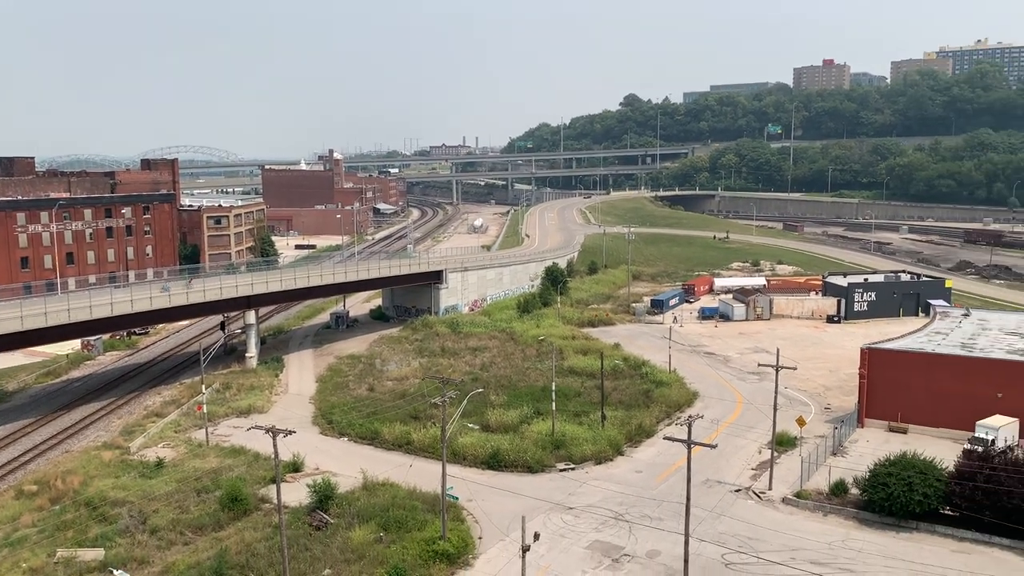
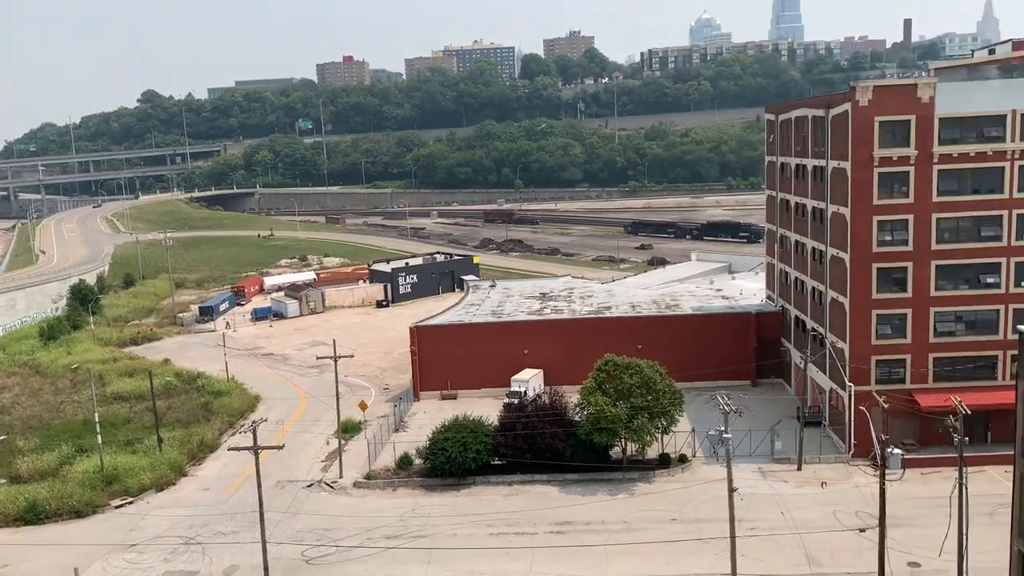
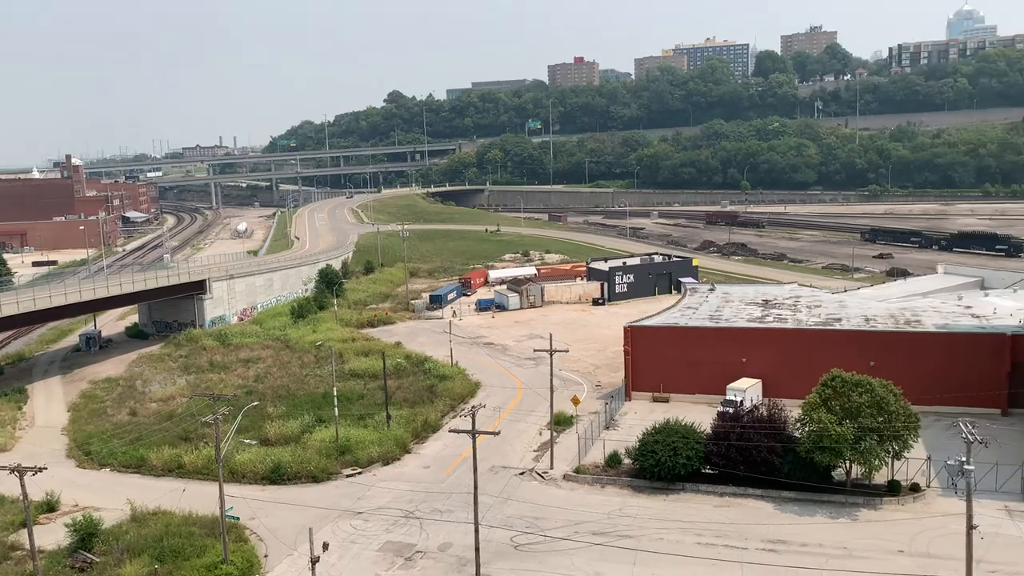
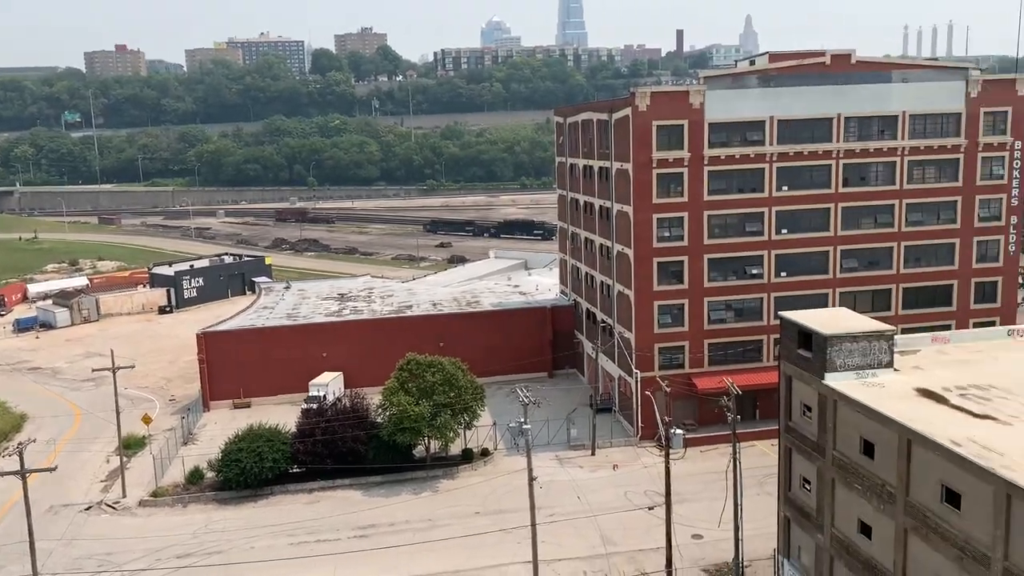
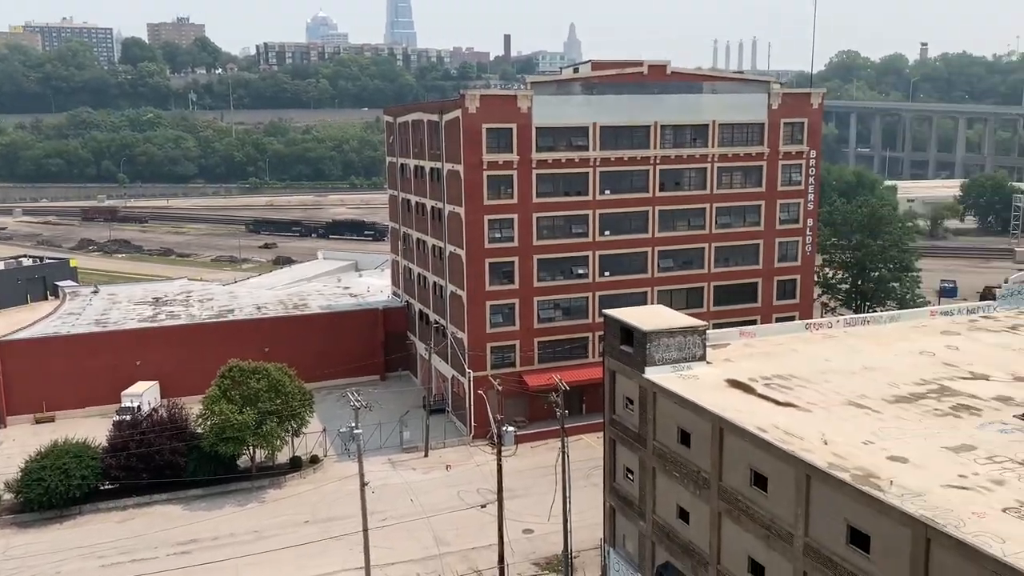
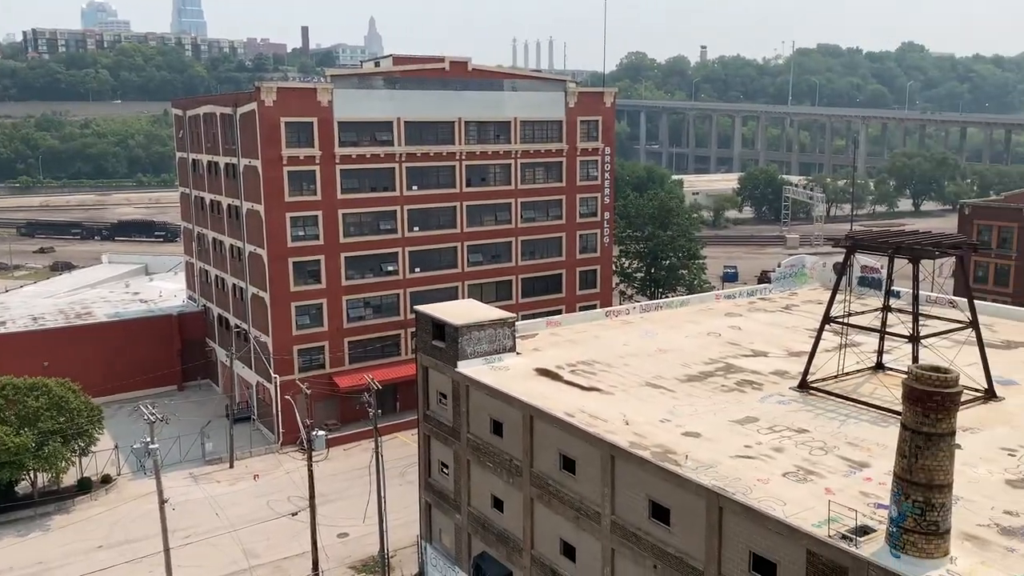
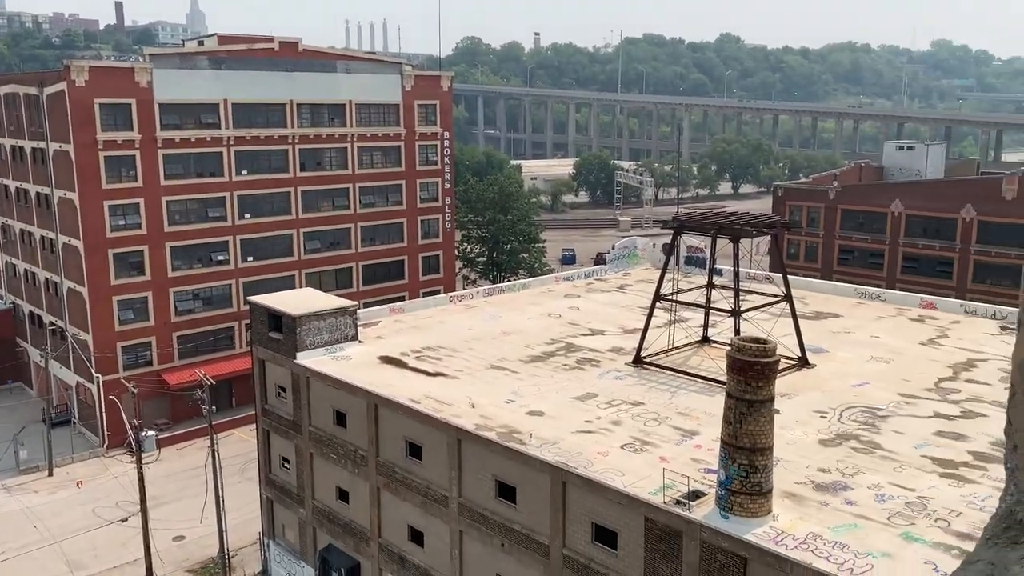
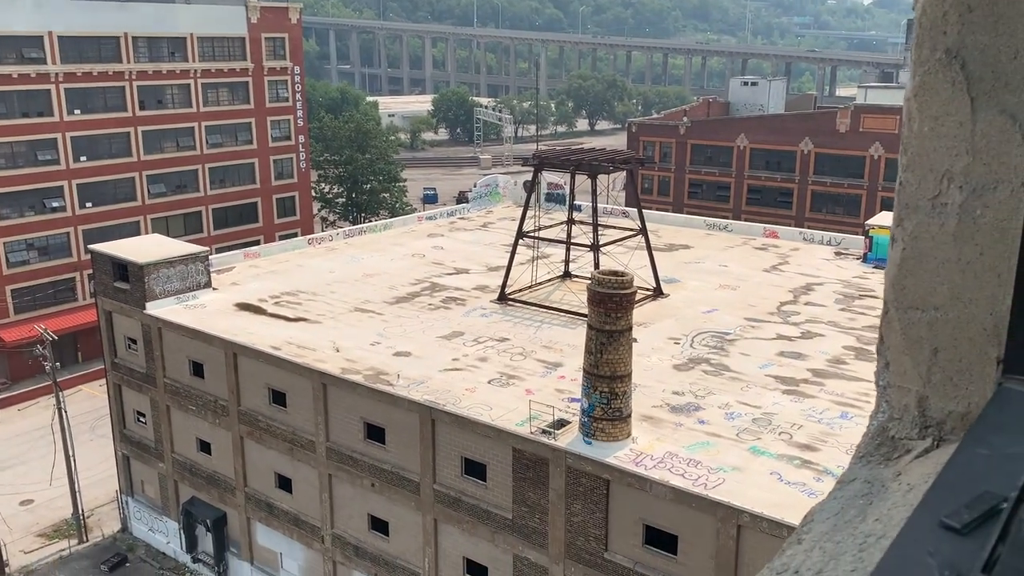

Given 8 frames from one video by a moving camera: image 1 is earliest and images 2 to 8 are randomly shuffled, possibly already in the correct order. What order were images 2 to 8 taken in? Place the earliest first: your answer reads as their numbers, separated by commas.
3, 2, 4, 5, 6, 7, 8
